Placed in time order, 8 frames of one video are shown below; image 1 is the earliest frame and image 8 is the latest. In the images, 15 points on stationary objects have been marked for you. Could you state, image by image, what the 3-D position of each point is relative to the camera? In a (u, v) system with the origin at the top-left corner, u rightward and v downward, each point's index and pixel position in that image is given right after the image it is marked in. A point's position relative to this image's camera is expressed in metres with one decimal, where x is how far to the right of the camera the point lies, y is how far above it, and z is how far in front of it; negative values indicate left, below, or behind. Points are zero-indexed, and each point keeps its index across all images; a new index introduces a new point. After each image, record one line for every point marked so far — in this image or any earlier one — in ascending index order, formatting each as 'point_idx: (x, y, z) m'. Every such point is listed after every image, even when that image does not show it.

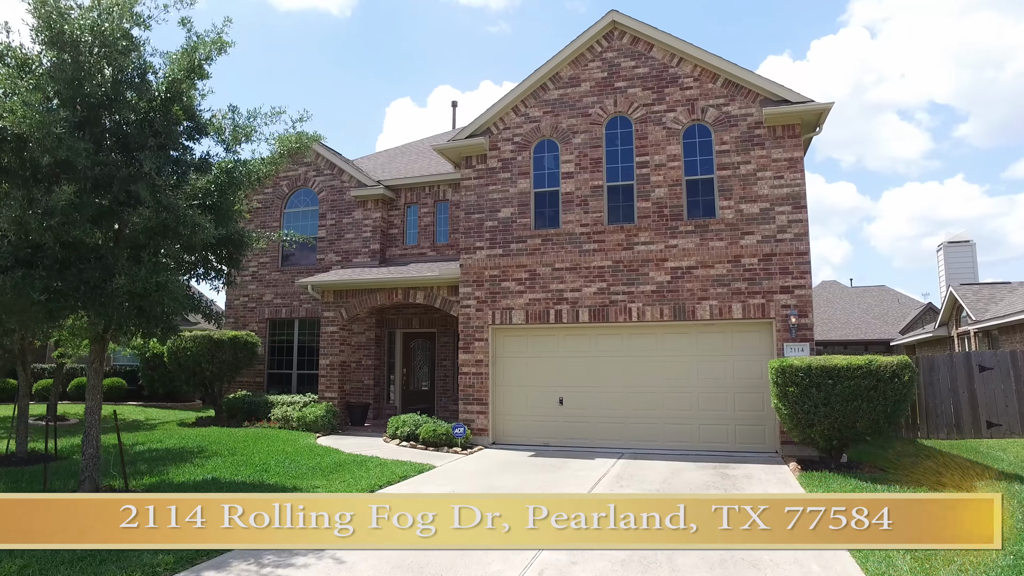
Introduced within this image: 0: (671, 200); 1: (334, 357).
0: (+3.1, +1.7, +12.5) m
1: (-4.2, -1.6, +15.2) m
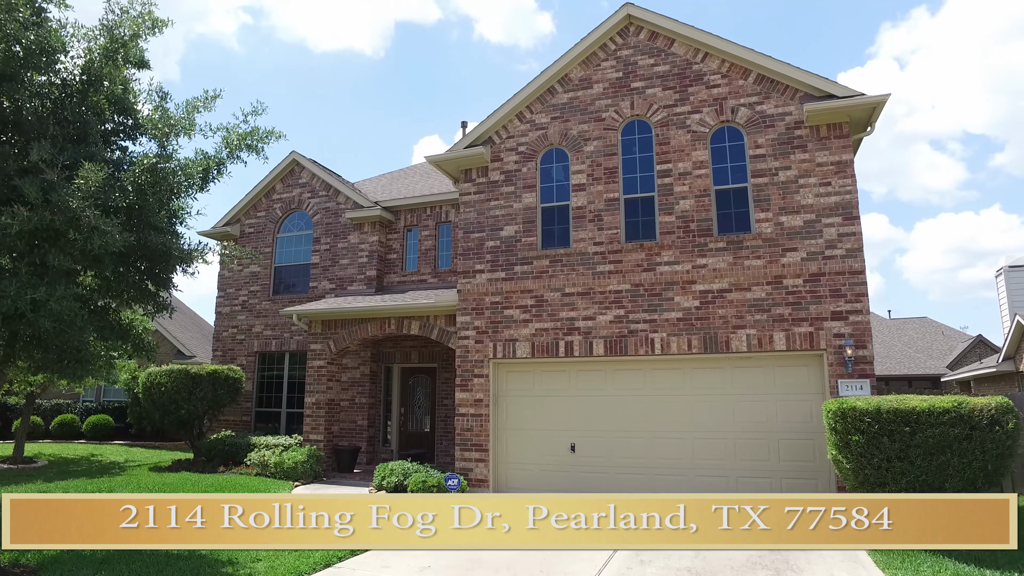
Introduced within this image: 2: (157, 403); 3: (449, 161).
0: (+3.1, +1.3, +10.8) m
1: (-4.0, -2.3, +13.6) m
2: (-8.1, -2.7, +14.6) m
3: (-1.2, +2.4, +12.4) m
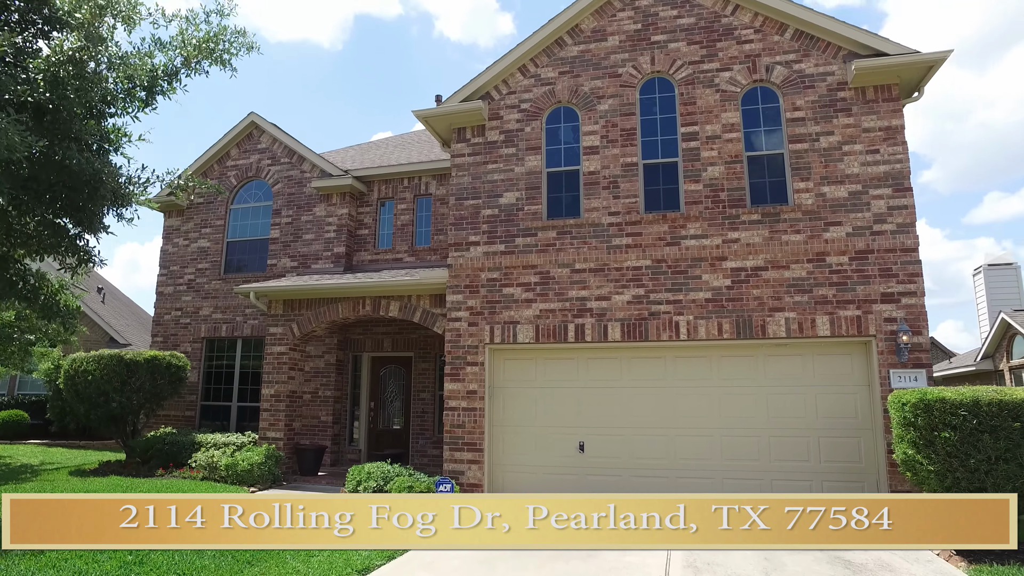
0: (+3.2, +1.6, +9.6) m
1: (-4.2, -1.8, +11.8) m
2: (-8.4, -2.1, +12.5) m
3: (-1.2, +2.9, +10.8) m
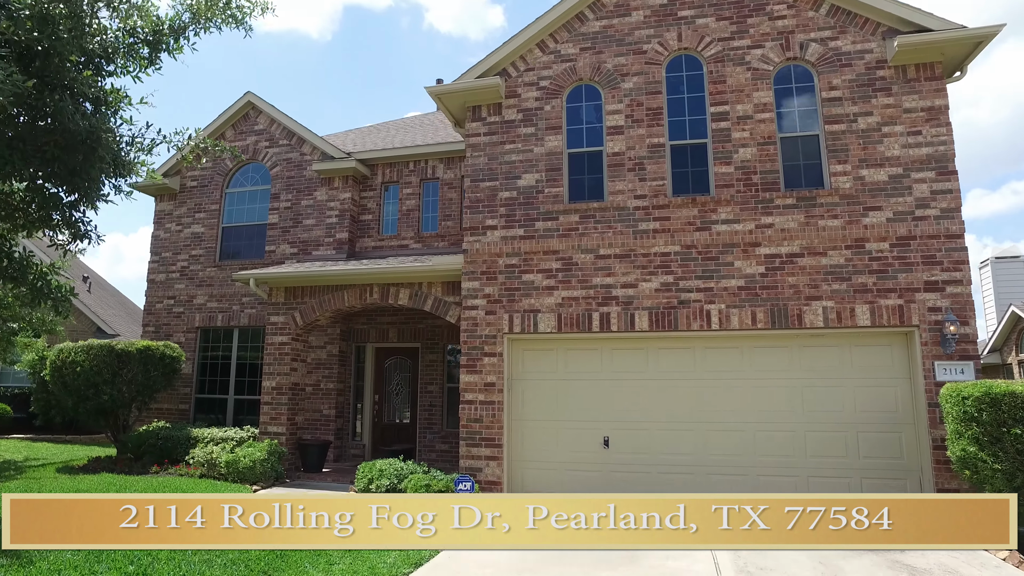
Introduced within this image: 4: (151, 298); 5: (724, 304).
0: (+3.5, +1.8, +9.1) m
1: (-4.0, -1.6, +11.2) m
2: (-8.2, -1.8, +11.8) m
3: (-0.9, +3.1, +10.2) m
4: (-8.0, -0.2, +14.2) m
5: (+2.9, -0.2, +8.9) m
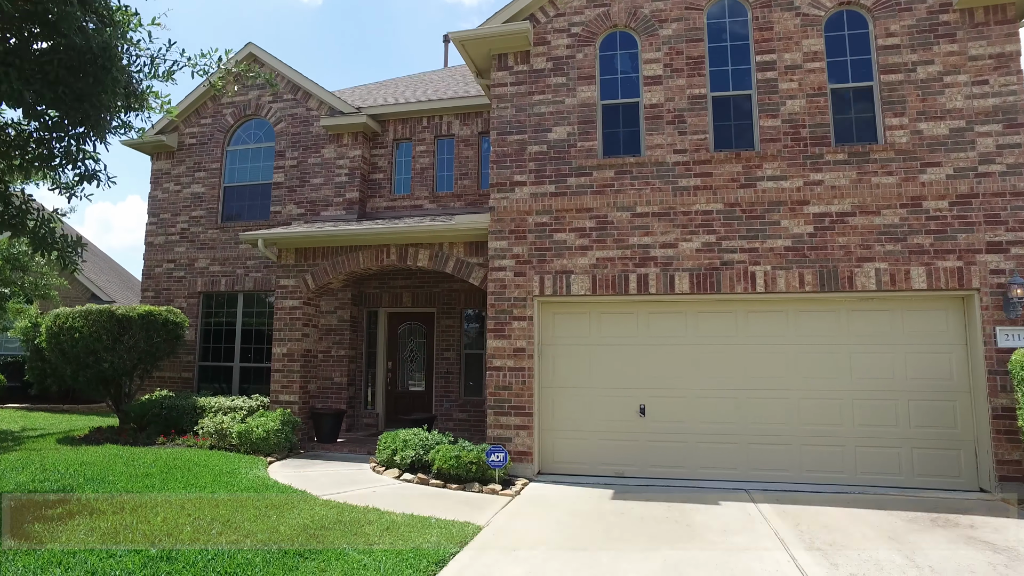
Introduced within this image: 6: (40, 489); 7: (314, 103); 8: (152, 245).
0: (+4.0, +2.3, +8.5) m
1: (-3.6, -0.9, +10.6) m
2: (-7.8, -1.1, +11.2) m
3: (-0.5, +3.7, +9.5) m
4: (-7.6, +0.6, +13.5) m
5: (+3.4, +0.3, +8.4) m
6: (-4.7, -2.0, +6.4) m
7: (-4.0, +3.7, +12.9) m
8: (-7.6, +0.9, +13.6) m
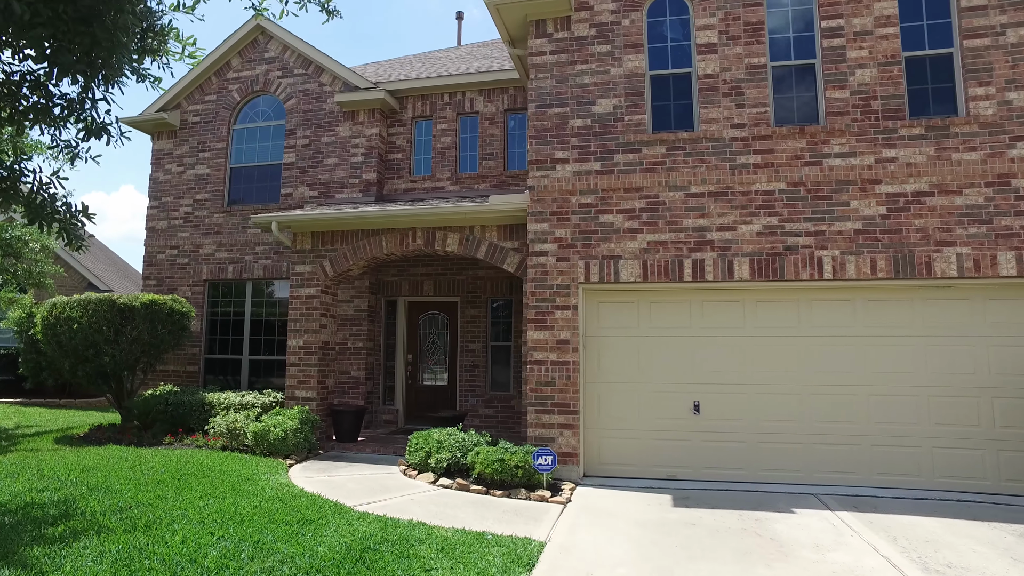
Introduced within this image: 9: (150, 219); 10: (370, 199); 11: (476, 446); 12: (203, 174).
0: (+4.5, +2.4, +7.8) m
1: (-3.1, -0.7, +9.9) m
2: (-7.3, -0.9, +10.4) m
3: (0.0, +3.8, +8.7) m
4: (-7.1, +0.8, +12.7) m
5: (+3.9, +0.5, +7.7) m
6: (-4.2, -1.9, +5.6) m
7: (-3.5, +4.0, +12.1) m
8: (-7.1, +1.2, +12.8) m
9: (-7.3, +1.4, +12.8) m
10: (-2.5, +1.6, +11.4) m
11: (-0.4, -1.9, +7.6) m
12: (-6.1, +2.2, +12.7) m
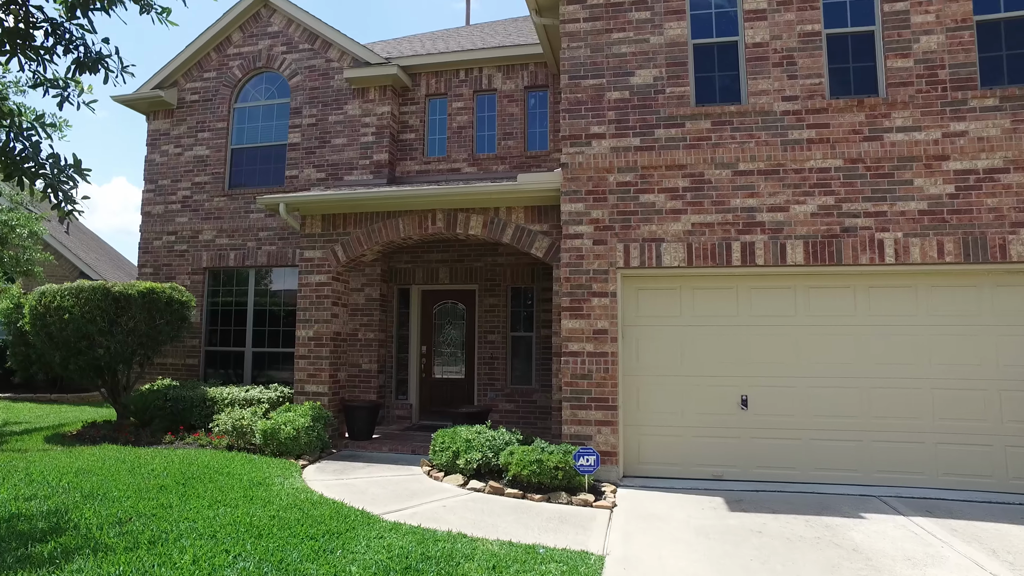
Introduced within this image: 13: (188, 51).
0: (+4.9, +2.6, +7.1) m
1: (-2.7, -0.5, +9.2) m
2: (-6.9, -0.7, +9.7) m
3: (+0.4, +4.0, +8.0) m
4: (-6.8, +1.0, +12.0) m
5: (+4.3, +0.6, +7.0) m
6: (-3.8, -1.7, +5.0) m
7: (-3.1, +4.2, +11.4) m
8: (-6.8, +1.4, +12.0) m
9: (-6.9, +1.6, +12.1) m
10: (-2.2, +1.8, +10.7) m
11: (0.0, -1.7, +7.0) m
12: (-5.8, +2.5, +11.9) m
13: (-6.1, +4.5, +12.1) m
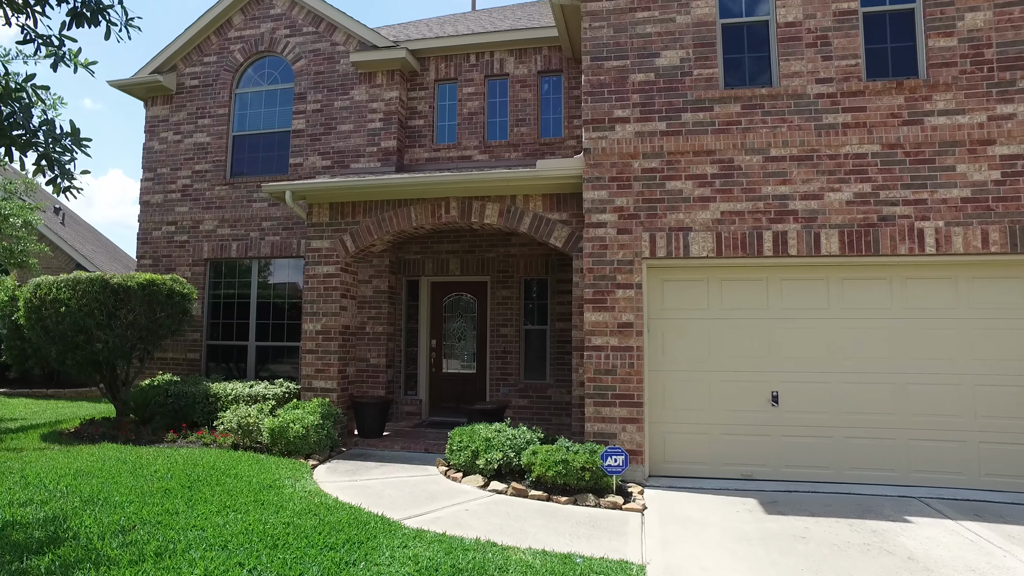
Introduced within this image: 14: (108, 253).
0: (+5.1, +2.7, +6.8) m
1: (-2.5, -0.4, +8.8) m
2: (-6.7, -0.6, +9.3) m
3: (+0.6, +4.1, +7.6) m
4: (-6.6, +1.2, +11.6) m
5: (+4.5, +0.7, +6.7) m
6: (-3.5, -1.6, +4.6) m
7: (-2.9, +4.3, +10.9) m
8: (-6.6, +1.5, +11.6) m
9: (-6.7, +1.7, +11.7) m
10: (-2.0, +1.9, +10.3) m
11: (+0.2, -1.6, +6.7) m
12: (-5.6, +2.6, +11.5) m
13: (-5.9, +4.6, +11.7) m
14: (-12.4, +1.1, +19.6) m
